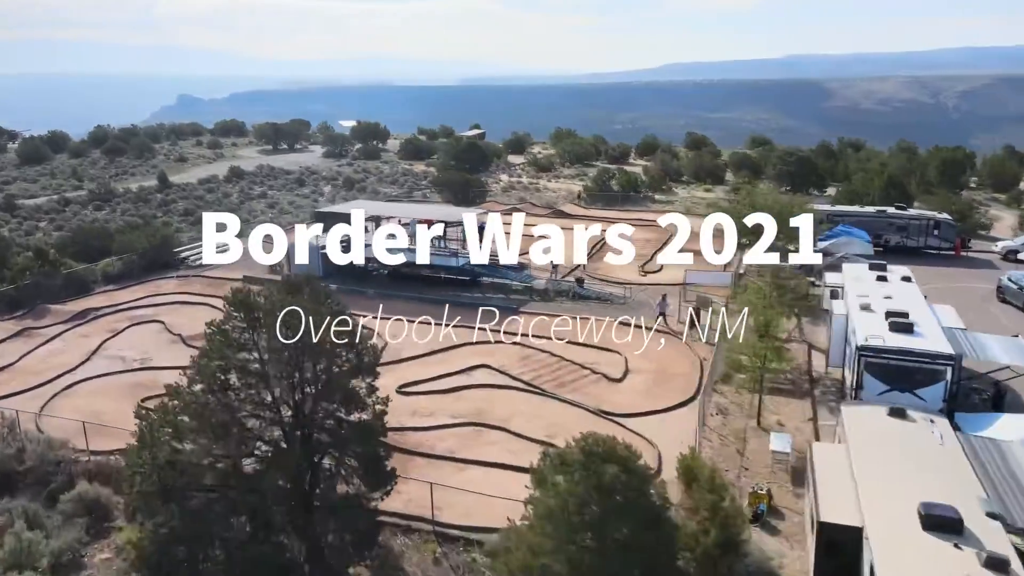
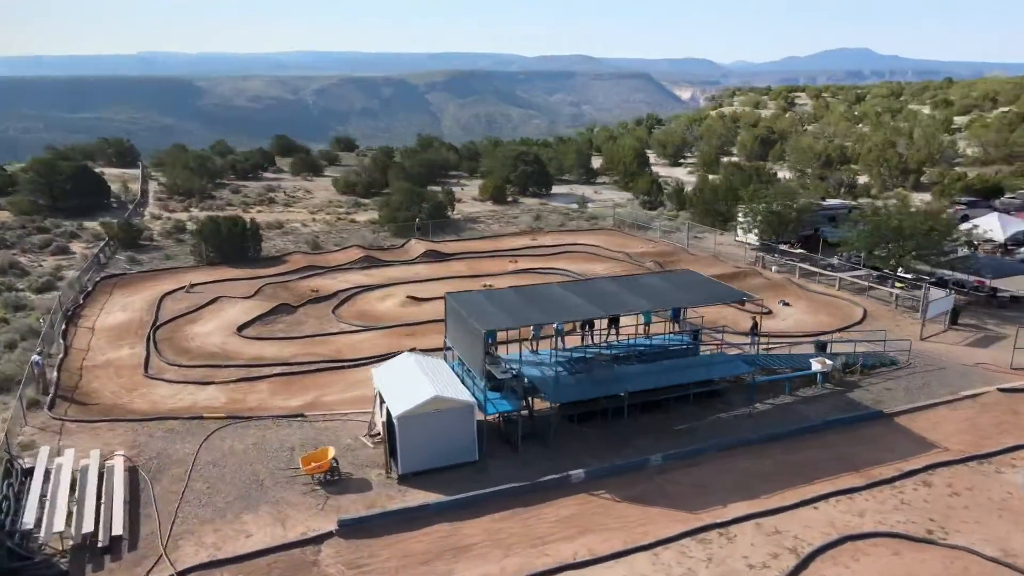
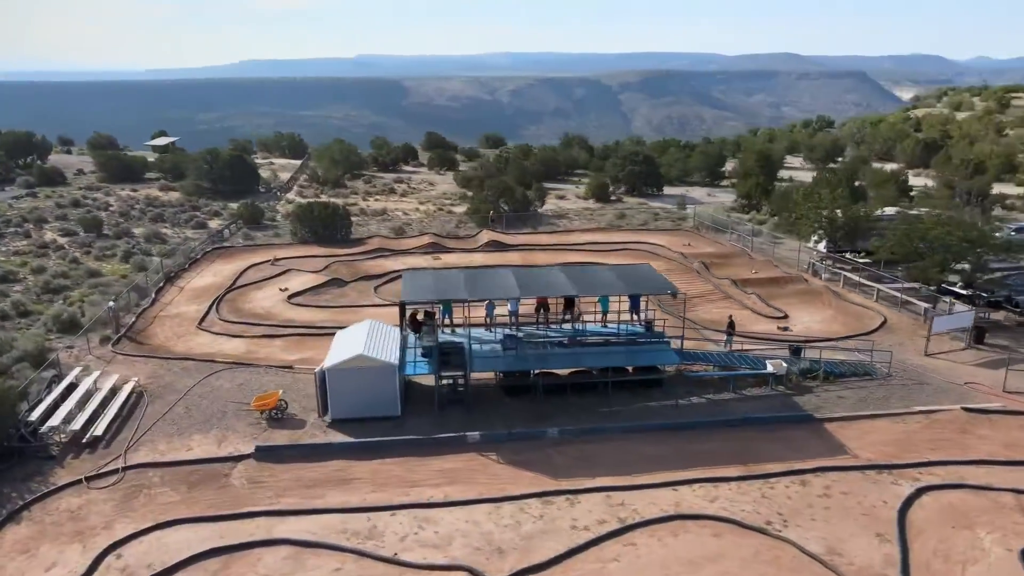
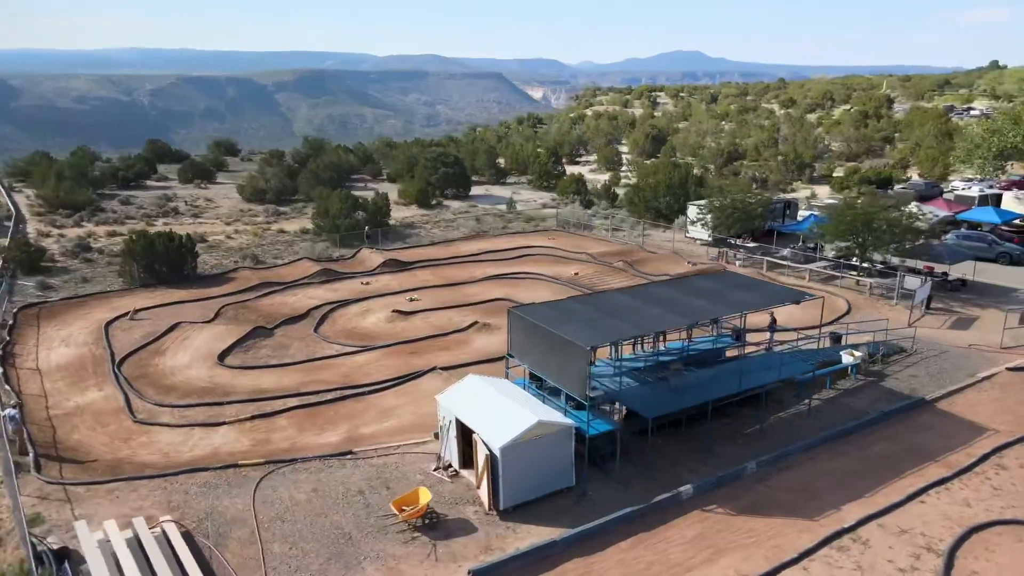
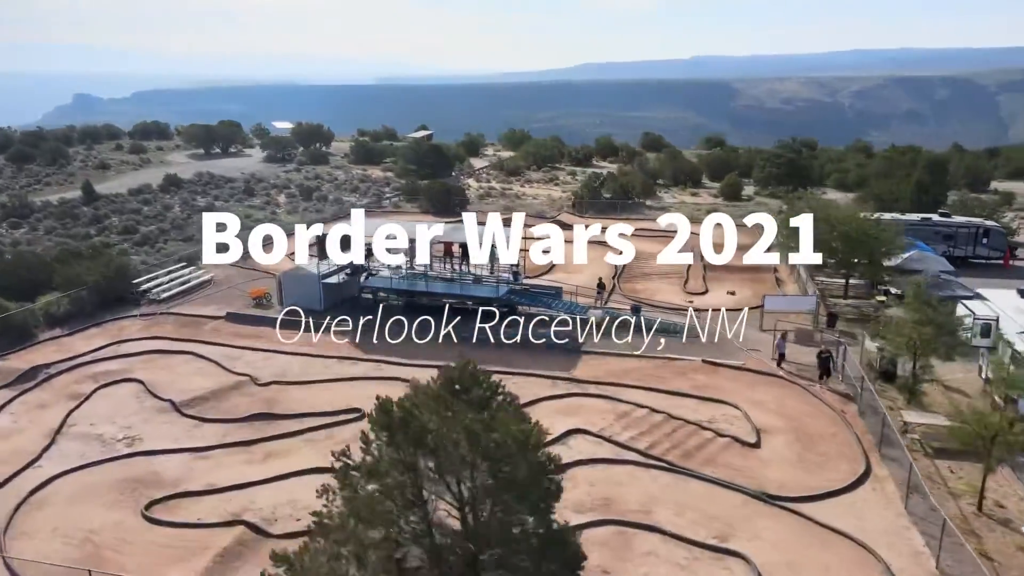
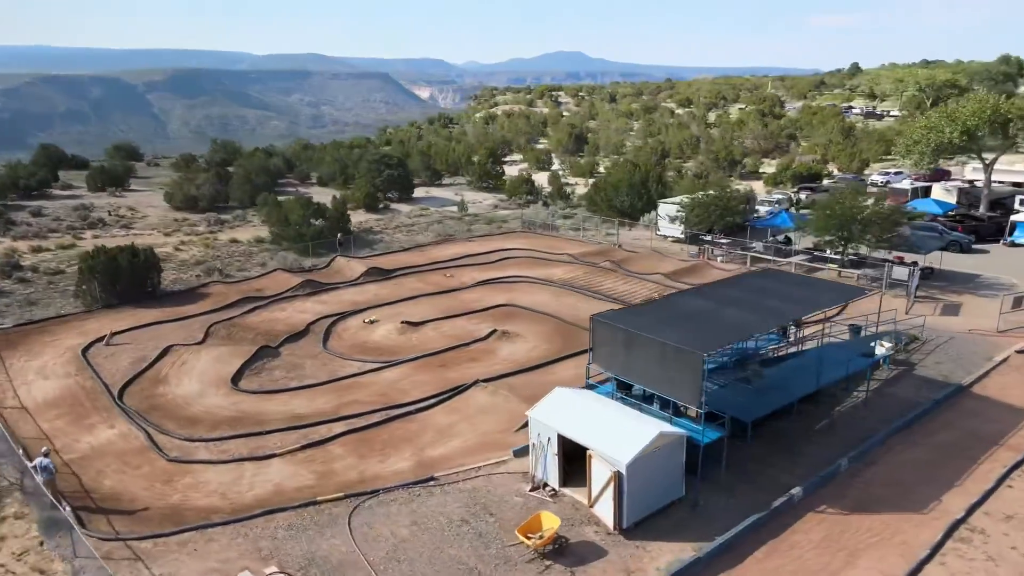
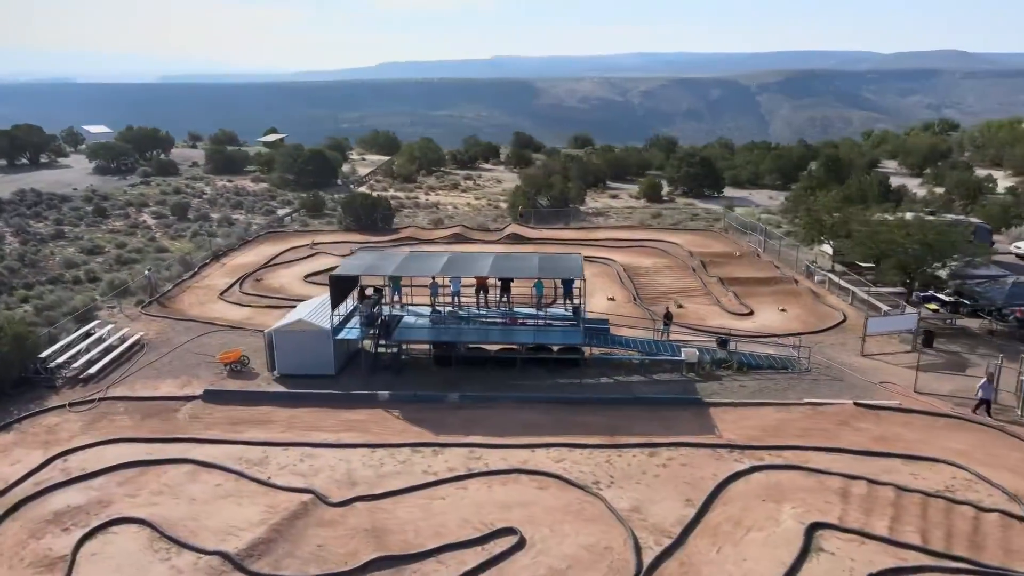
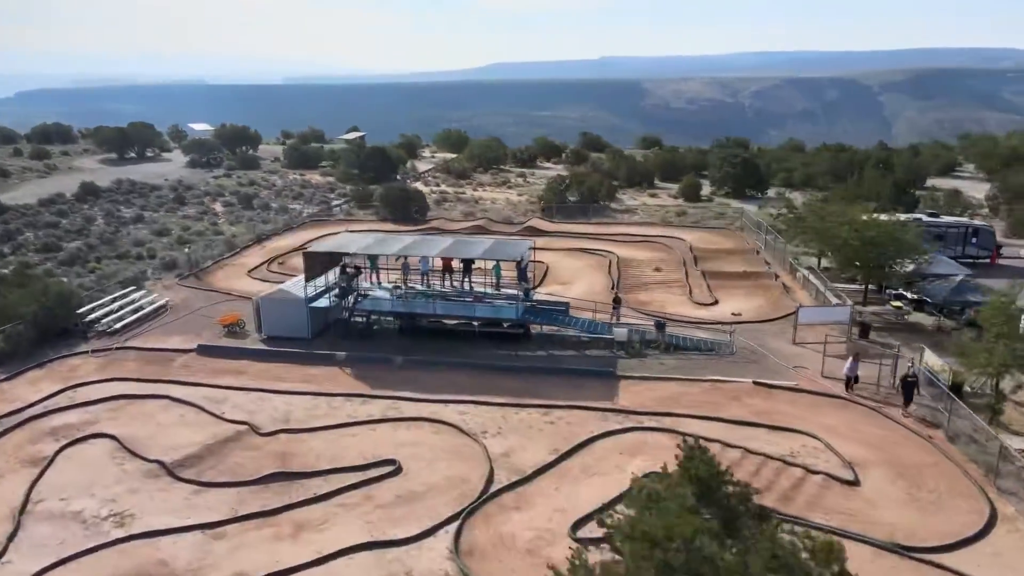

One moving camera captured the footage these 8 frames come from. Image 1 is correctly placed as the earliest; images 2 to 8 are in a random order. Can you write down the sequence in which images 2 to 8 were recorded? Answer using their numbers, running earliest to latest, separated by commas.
5, 8, 7, 3, 2, 4, 6
